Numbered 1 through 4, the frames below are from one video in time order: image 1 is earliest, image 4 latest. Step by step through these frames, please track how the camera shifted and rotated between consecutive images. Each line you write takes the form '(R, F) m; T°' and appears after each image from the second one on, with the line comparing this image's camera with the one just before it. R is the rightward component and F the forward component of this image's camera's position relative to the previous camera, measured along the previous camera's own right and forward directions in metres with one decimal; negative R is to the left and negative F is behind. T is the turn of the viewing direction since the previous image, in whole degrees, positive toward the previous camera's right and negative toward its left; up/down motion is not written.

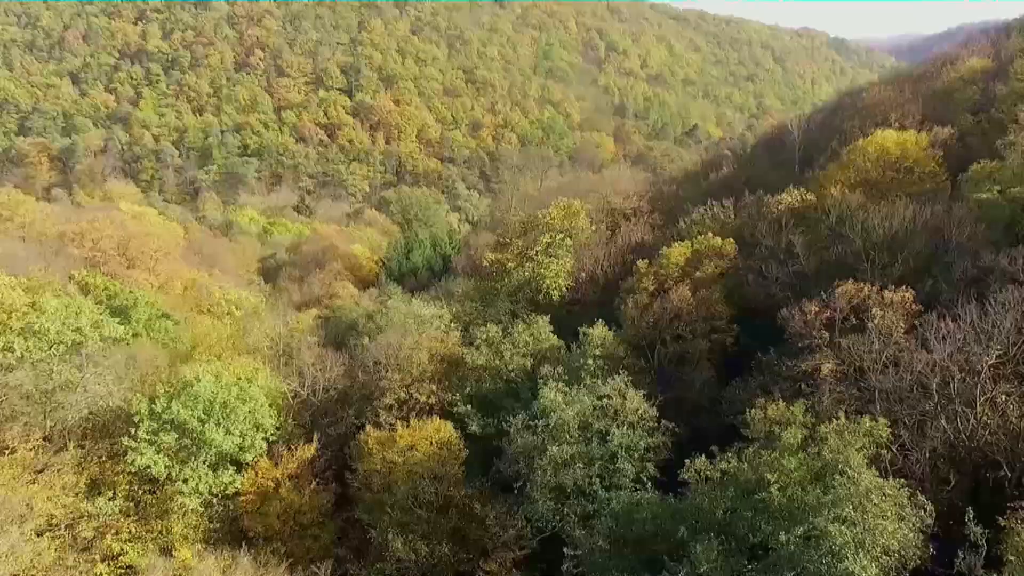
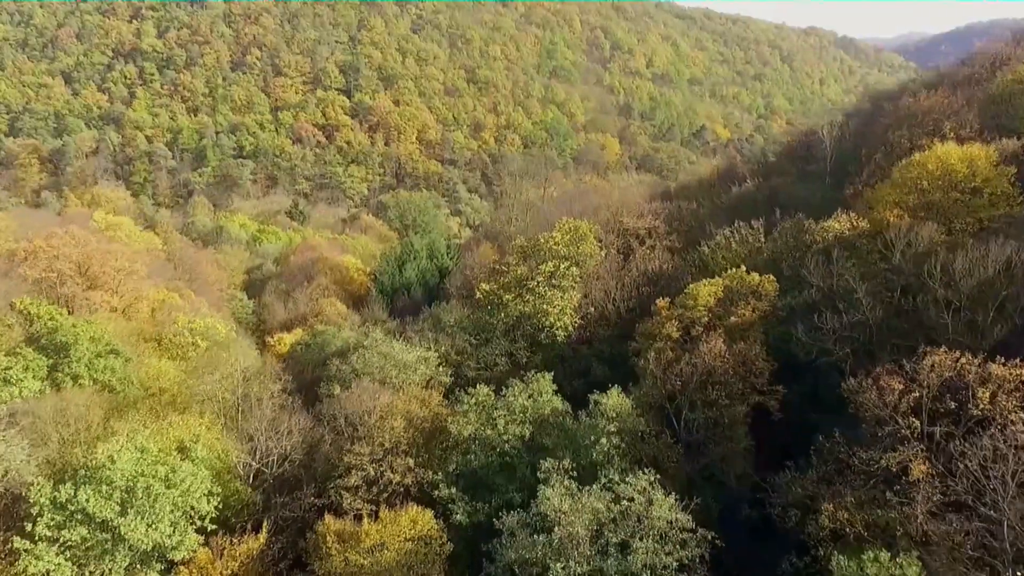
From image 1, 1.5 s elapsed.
(+0.3, +6.0) m; 0°
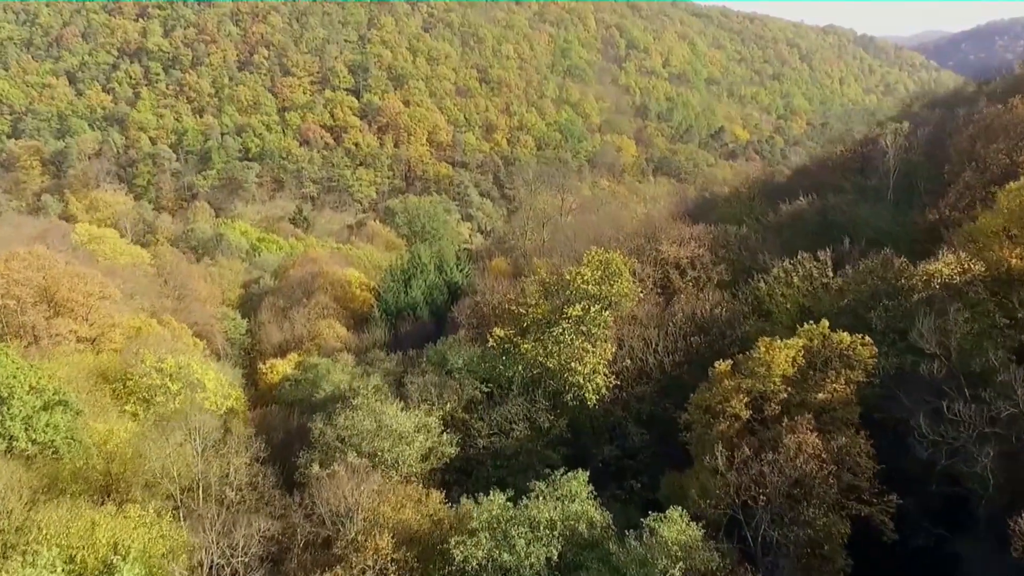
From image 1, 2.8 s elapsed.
(-0.3, +6.6) m; -1°
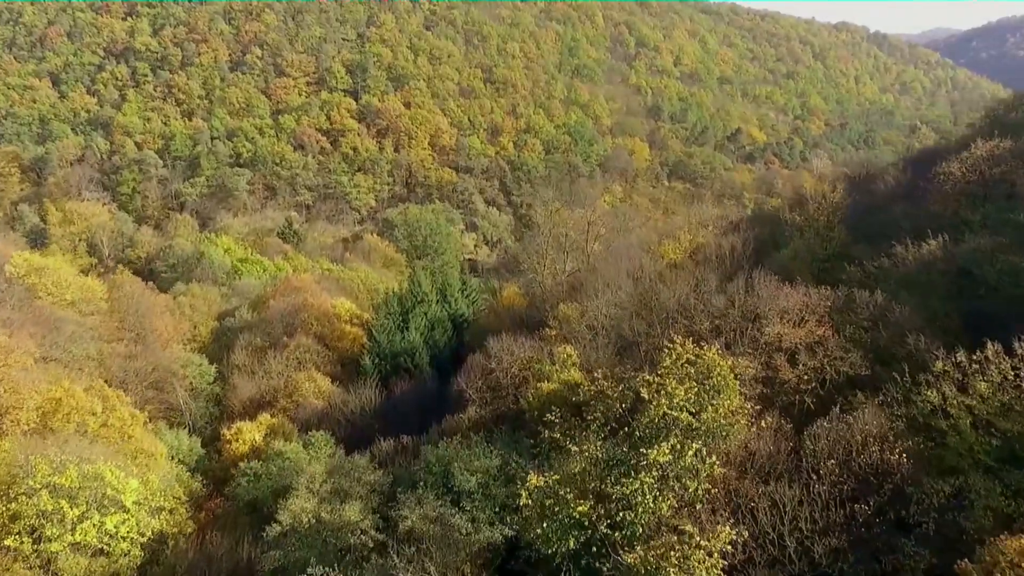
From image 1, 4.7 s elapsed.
(-1.1, +12.0) m; 0°
